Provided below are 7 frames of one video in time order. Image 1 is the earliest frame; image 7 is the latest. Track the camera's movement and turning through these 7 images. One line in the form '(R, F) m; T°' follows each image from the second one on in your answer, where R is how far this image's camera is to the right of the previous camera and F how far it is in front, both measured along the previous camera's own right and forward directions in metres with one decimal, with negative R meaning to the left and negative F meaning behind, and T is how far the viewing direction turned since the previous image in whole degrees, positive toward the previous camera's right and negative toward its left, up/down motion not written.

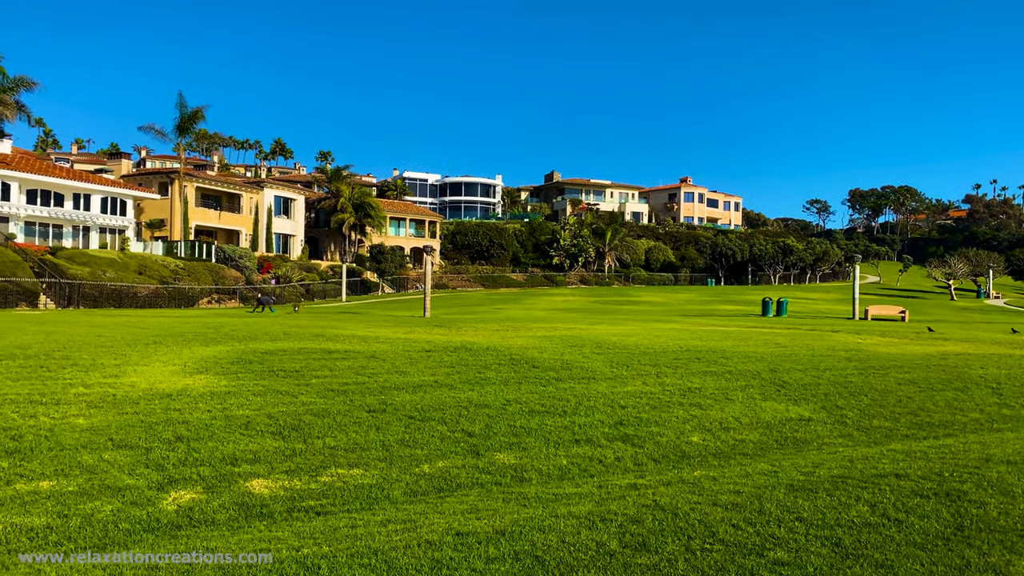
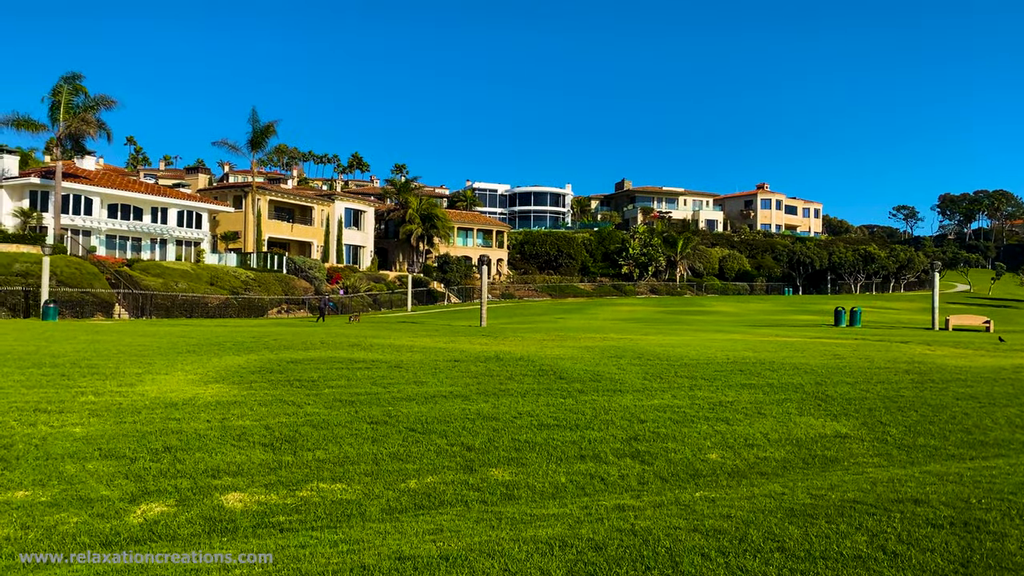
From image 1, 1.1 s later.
(+0.8, +0.5) m; -5°
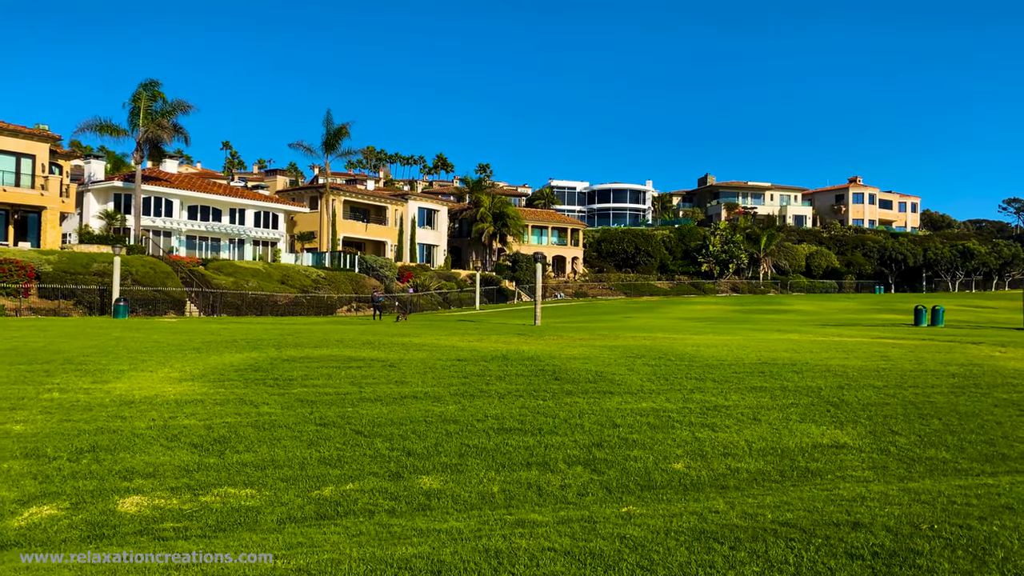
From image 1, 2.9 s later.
(+1.6, +0.7) m; -6°
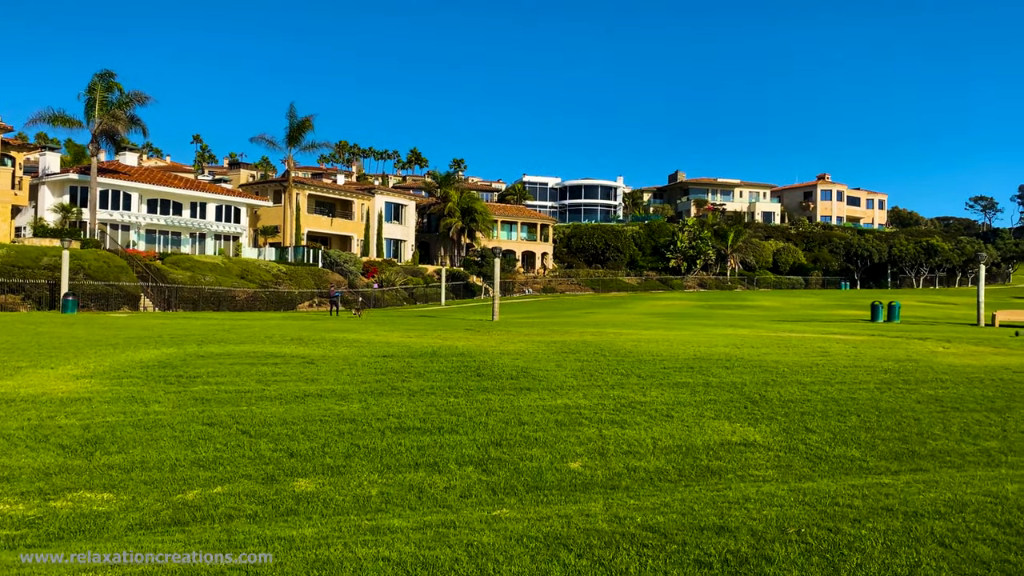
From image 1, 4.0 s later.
(+0.9, +0.3) m; +2°
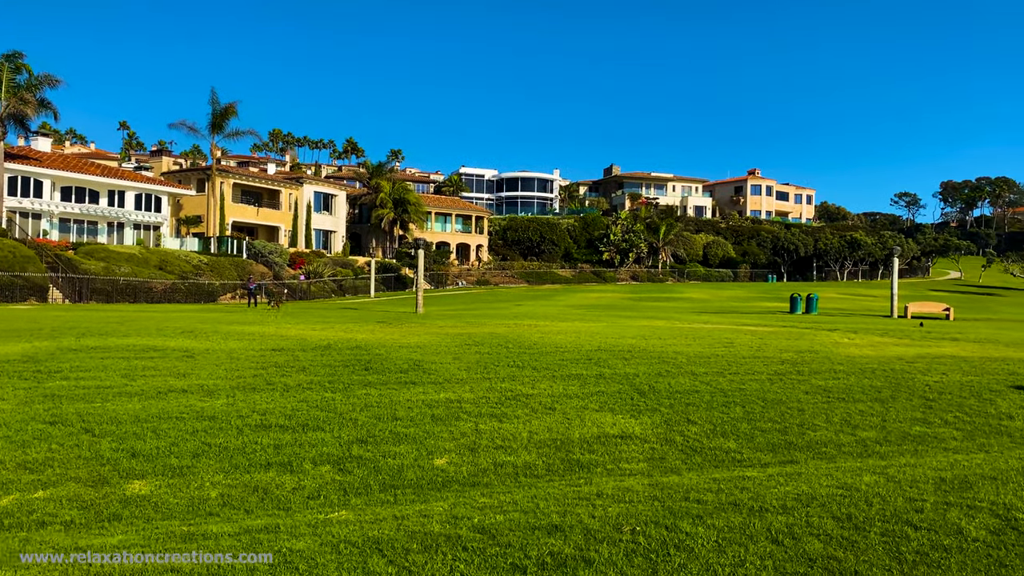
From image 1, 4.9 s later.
(+0.8, +0.3) m; +4°
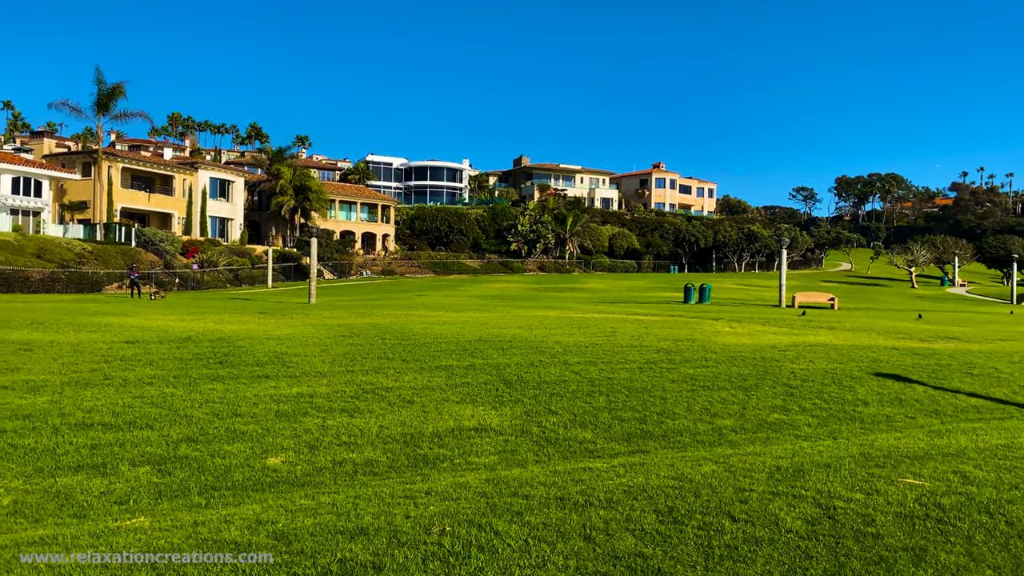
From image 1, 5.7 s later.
(+0.7, +0.3) m; +6°
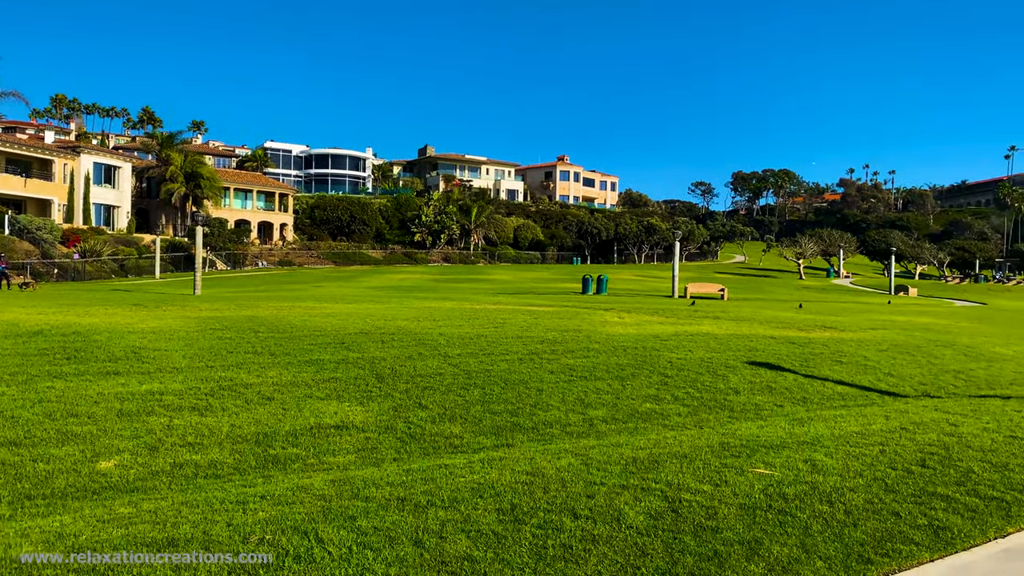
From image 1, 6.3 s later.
(+0.5, +0.3) m; +6°
